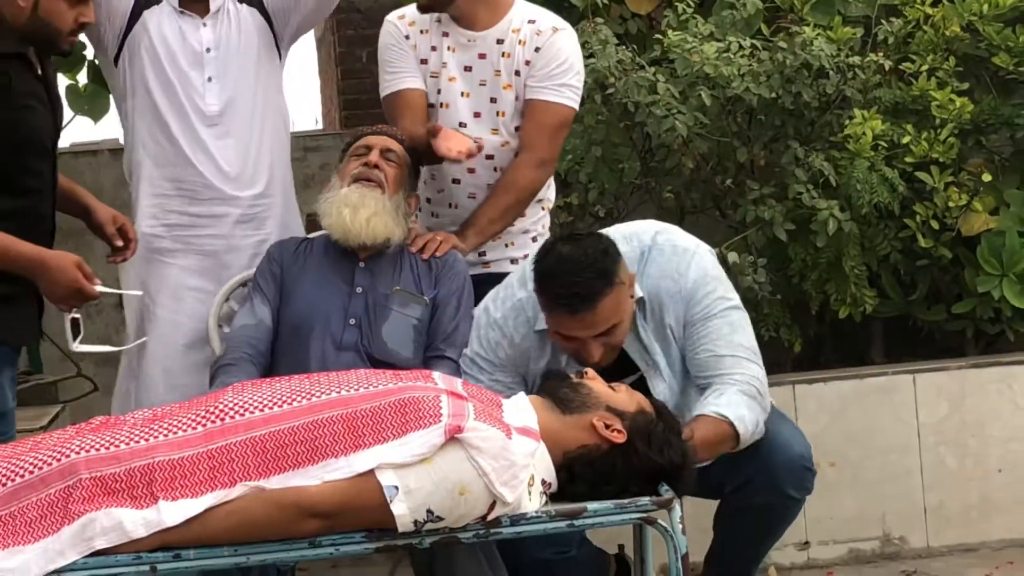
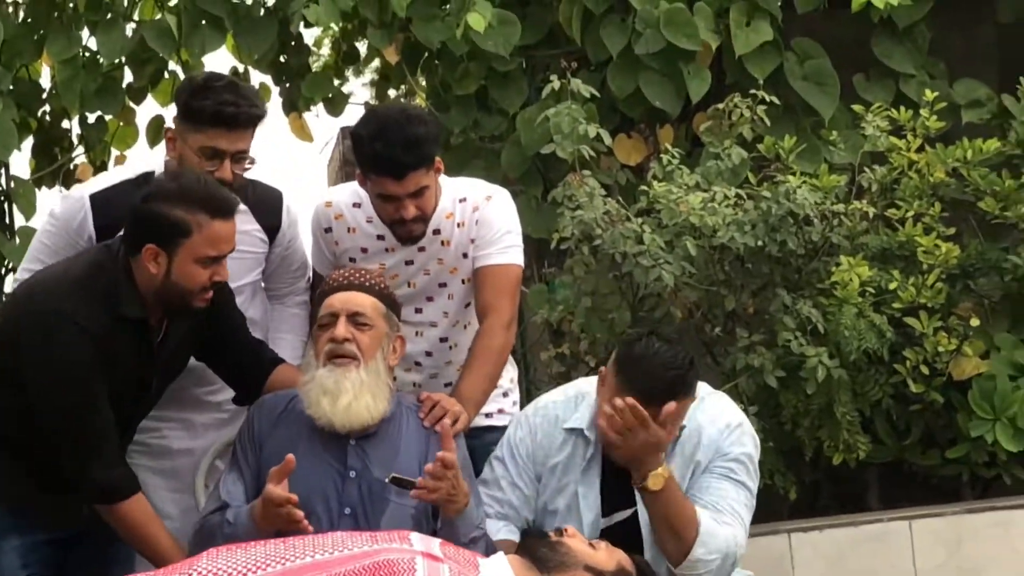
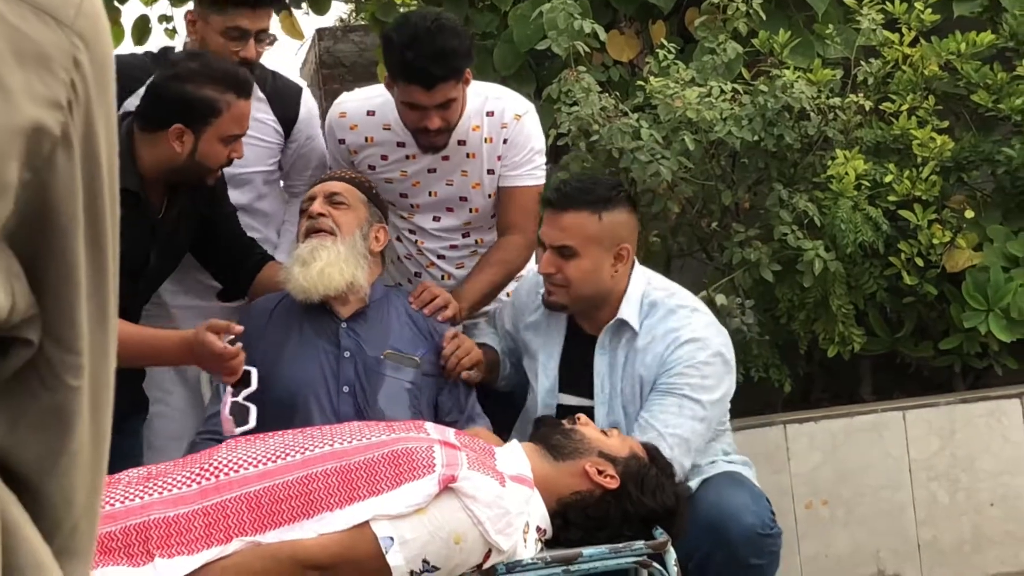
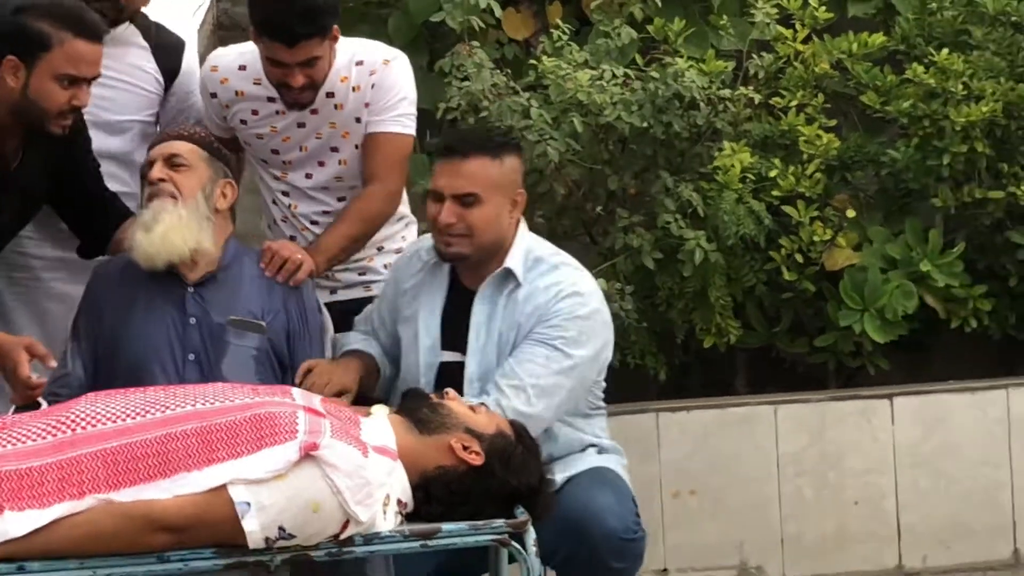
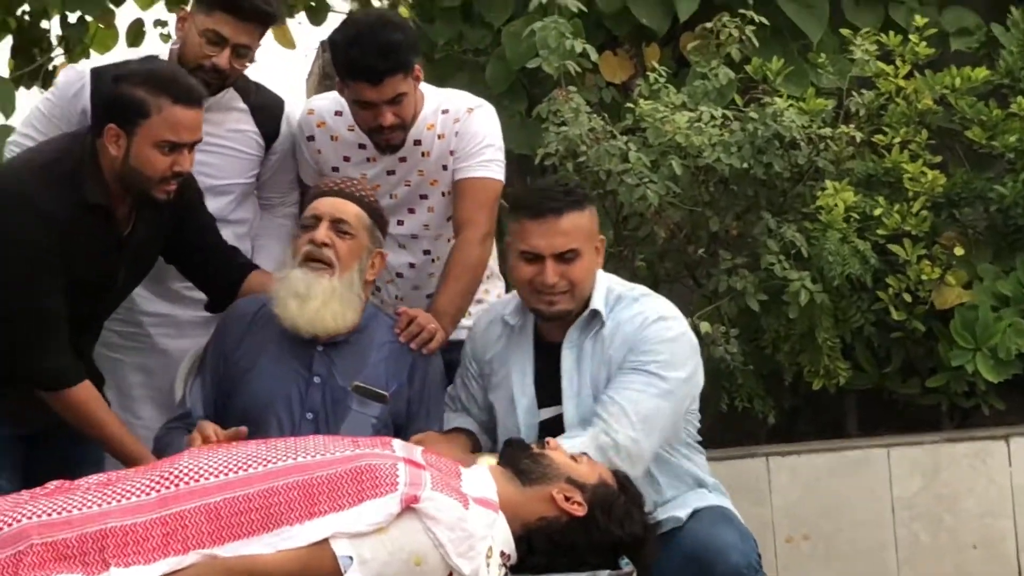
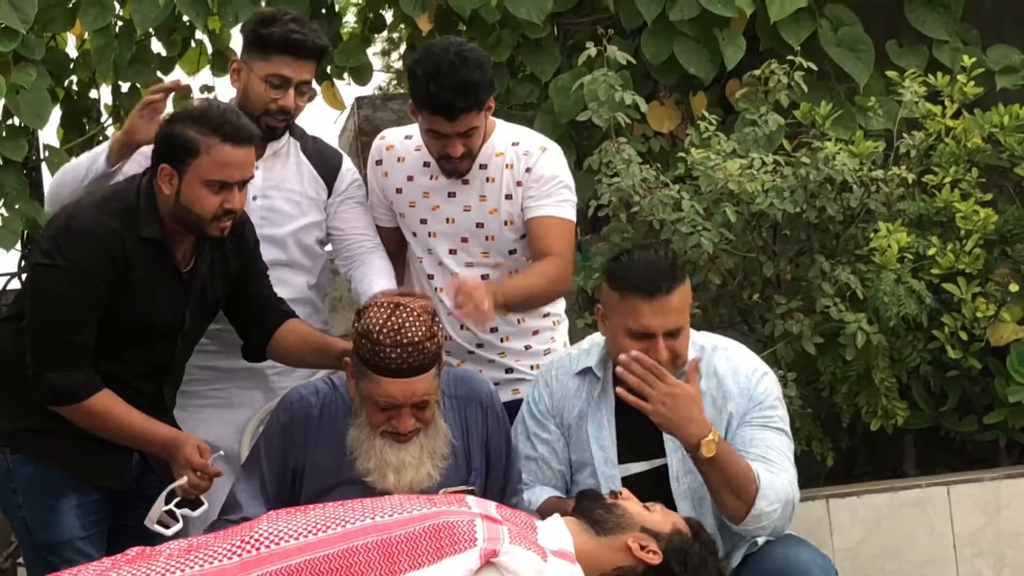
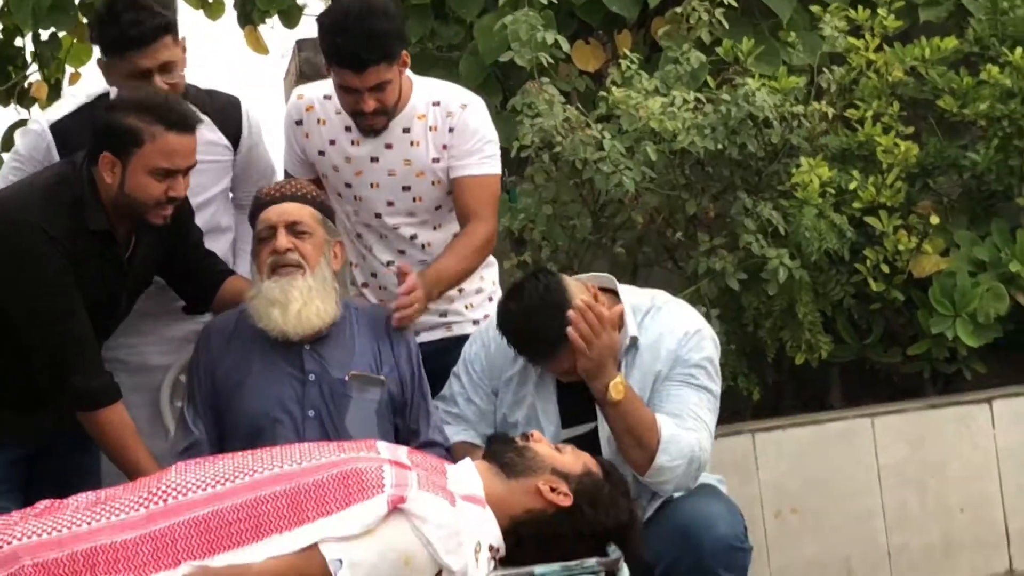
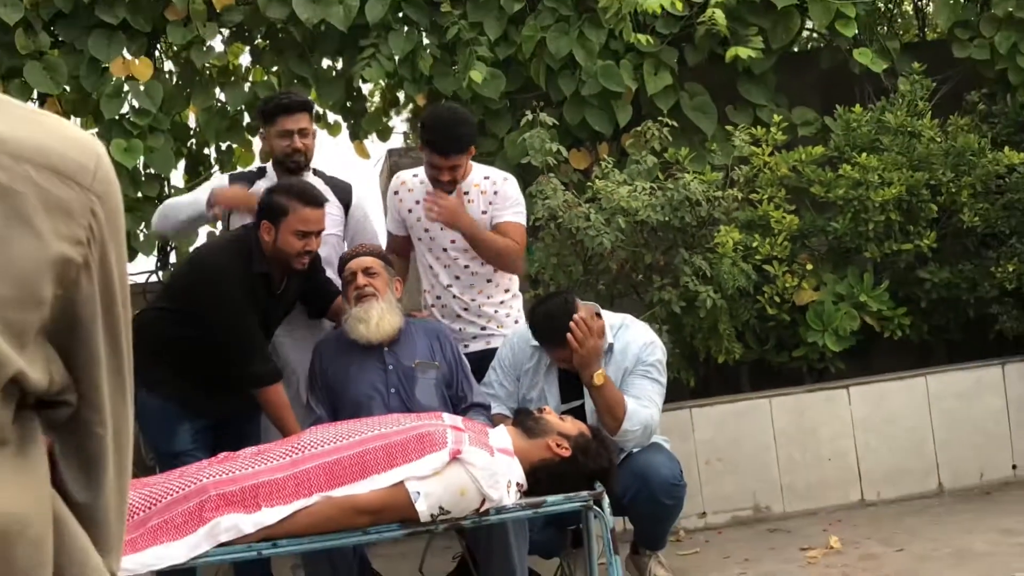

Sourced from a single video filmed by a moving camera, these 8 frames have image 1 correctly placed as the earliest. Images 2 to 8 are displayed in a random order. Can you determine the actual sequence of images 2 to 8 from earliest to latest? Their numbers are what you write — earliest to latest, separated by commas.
6, 3, 4, 5, 2, 7, 8
